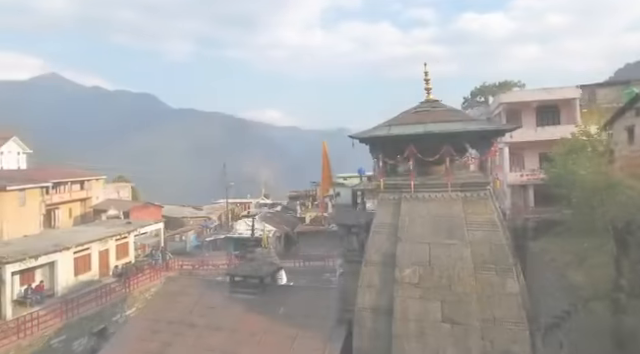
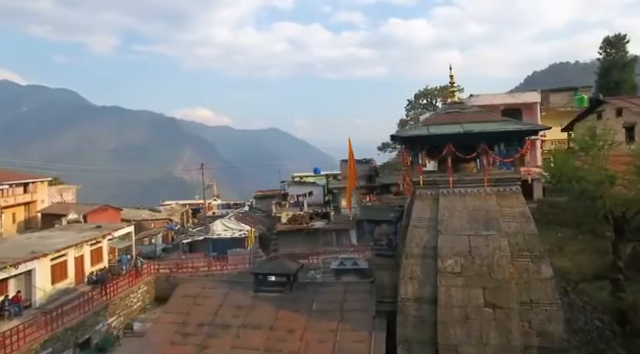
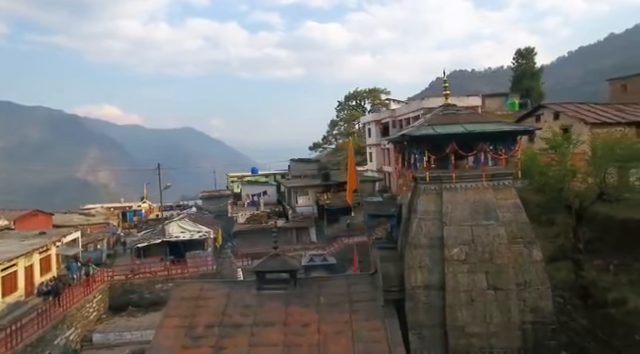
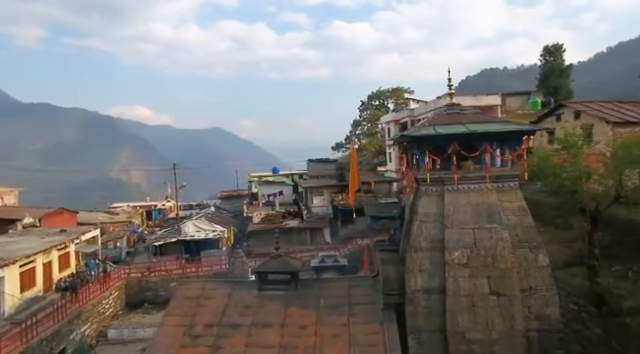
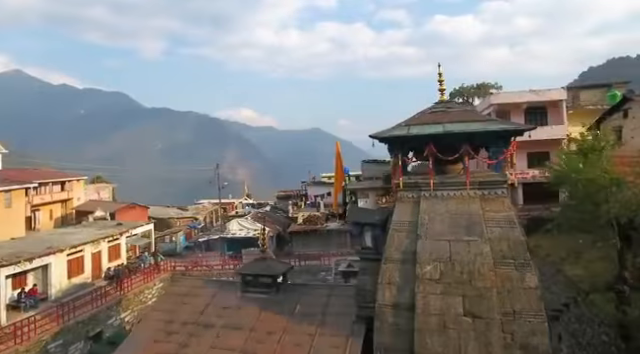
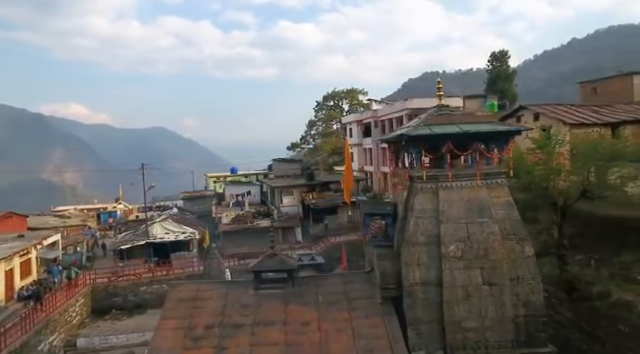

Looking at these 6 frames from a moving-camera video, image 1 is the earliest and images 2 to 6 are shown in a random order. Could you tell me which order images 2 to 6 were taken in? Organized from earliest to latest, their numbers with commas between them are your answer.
5, 2, 4, 3, 6
